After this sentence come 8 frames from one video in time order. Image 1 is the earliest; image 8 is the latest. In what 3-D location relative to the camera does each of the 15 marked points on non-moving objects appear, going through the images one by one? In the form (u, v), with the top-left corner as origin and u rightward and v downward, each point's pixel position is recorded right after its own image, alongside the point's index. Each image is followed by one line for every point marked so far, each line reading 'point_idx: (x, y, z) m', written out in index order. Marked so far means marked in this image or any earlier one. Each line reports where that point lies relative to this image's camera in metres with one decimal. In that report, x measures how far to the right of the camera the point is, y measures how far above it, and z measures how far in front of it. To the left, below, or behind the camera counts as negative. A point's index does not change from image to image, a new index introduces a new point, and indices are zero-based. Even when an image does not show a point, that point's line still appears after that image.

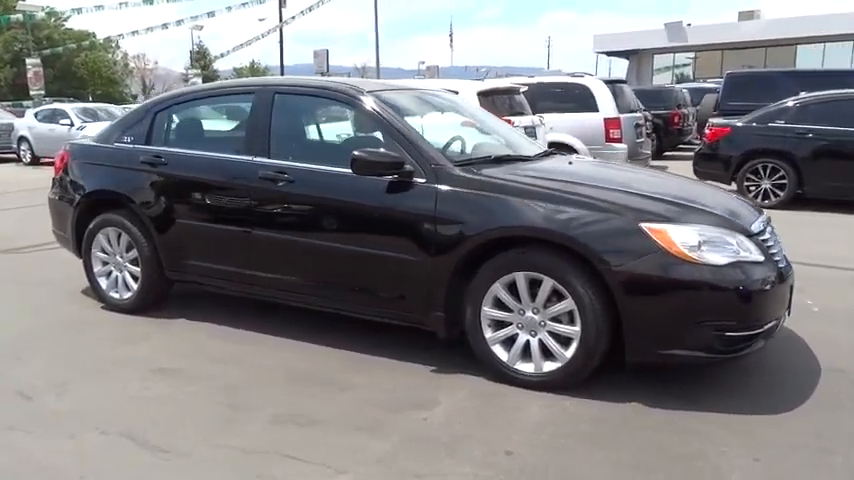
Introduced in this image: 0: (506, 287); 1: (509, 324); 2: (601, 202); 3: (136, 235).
0: (+0.5, -0.3, +4.1) m
1: (+0.5, -0.5, +4.2) m
2: (+1.1, +0.2, +3.9) m
3: (-2.5, 0.0, +5.6) m
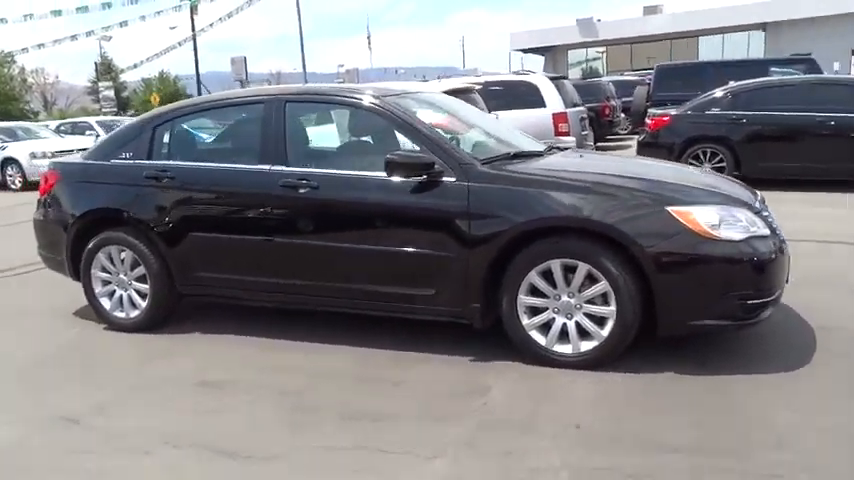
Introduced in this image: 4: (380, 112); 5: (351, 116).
0: (+0.8, -0.2, +4.4) m
1: (+0.8, -0.5, +4.4) m
2: (+1.3, +0.3, +4.2) m
3: (-2.4, -0.1, +5.5) m
4: (-0.4, +1.0, +4.9) m
5: (-0.6, +1.0, +5.0) m
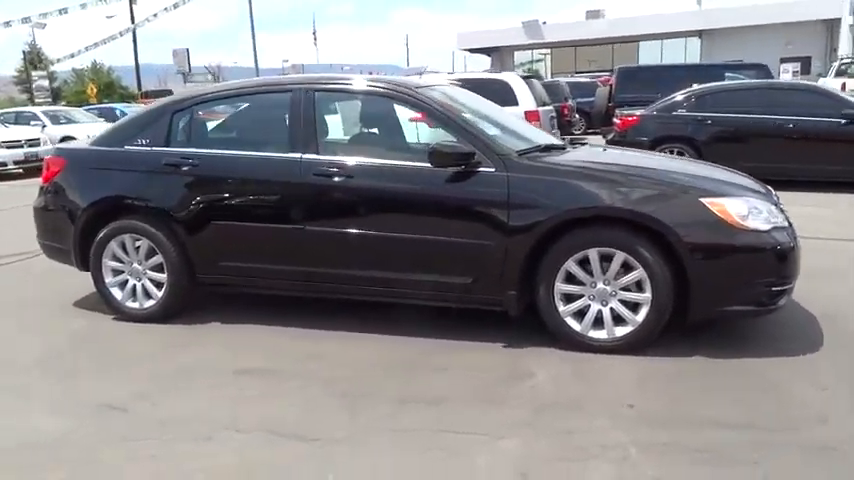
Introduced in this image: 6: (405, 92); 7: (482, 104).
0: (+1.1, -0.2, +4.6) m
1: (+1.1, -0.4, +4.6) m
2: (+1.6, +0.4, +4.5) m
3: (-2.2, 0.0, +5.4) m
4: (-0.1, +1.1, +5.0) m
5: (-0.3, +1.0, +5.0) m
6: (-0.2, +1.1, +5.0) m
7: (+0.5, +1.2, +5.6) m
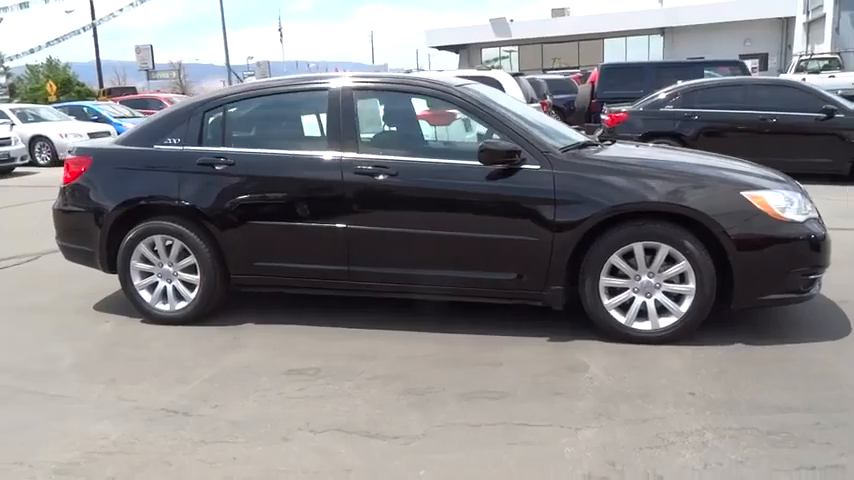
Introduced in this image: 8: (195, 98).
0: (+1.4, -0.1, +4.6) m
1: (+1.4, -0.4, +4.7) m
2: (+2.0, +0.4, +4.6) m
3: (-1.9, 0.0, +5.3) m
4: (+0.2, +1.1, +5.0) m
5: (0.0, +1.1, +5.1) m
6: (+0.1, +1.2, +5.1) m
7: (+0.7, +1.2, +5.6) m
8: (-2.0, +1.2, +5.6) m
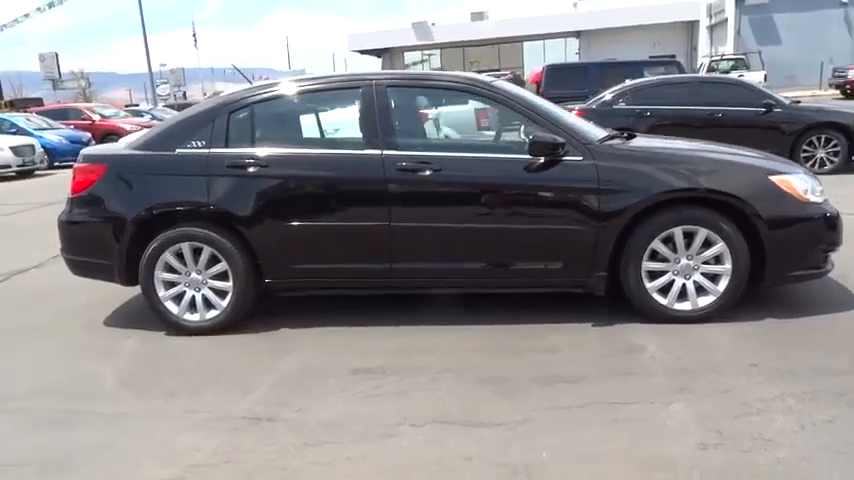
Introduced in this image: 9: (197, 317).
0: (+1.8, 0.0, +4.9) m
1: (+1.8, -0.3, +4.9) m
2: (+2.3, +0.6, +4.9) m
3: (-1.6, -0.1, +5.2) m
4: (+0.5, +1.1, +5.1) m
5: (+0.3, +1.1, +5.1) m
6: (+0.4, +1.2, +5.1) m
7: (+0.9, +1.3, +5.8) m
8: (-1.7, +1.2, +5.4) m
9: (-1.9, -0.6, +5.3) m
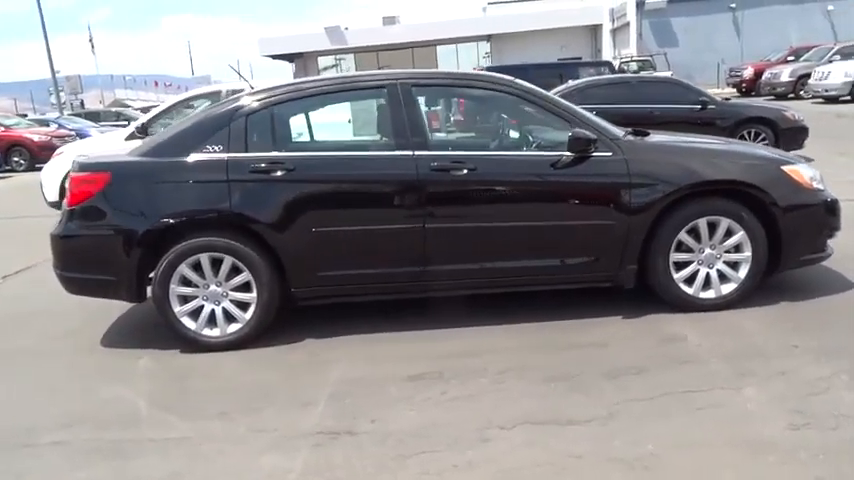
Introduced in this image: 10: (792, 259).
0: (+2.0, +0.1, +5.0) m
1: (+2.1, -0.2, +5.1) m
2: (+2.5, +0.7, +5.1) m
3: (-1.3, -0.1, +4.9) m
4: (+0.7, +1.1, +5.1) m
5: (+0.4, +1.1, +5.1) m
6: (+0.6, +1.2, +5.1) m
7: (+1.0, +1.3, +5.8) m
8: (-1.6, +1.1, +5.1) m
9: (-1.6, -0.7, +5.0) m
10: (+2.9, -0.1, +5.2) m
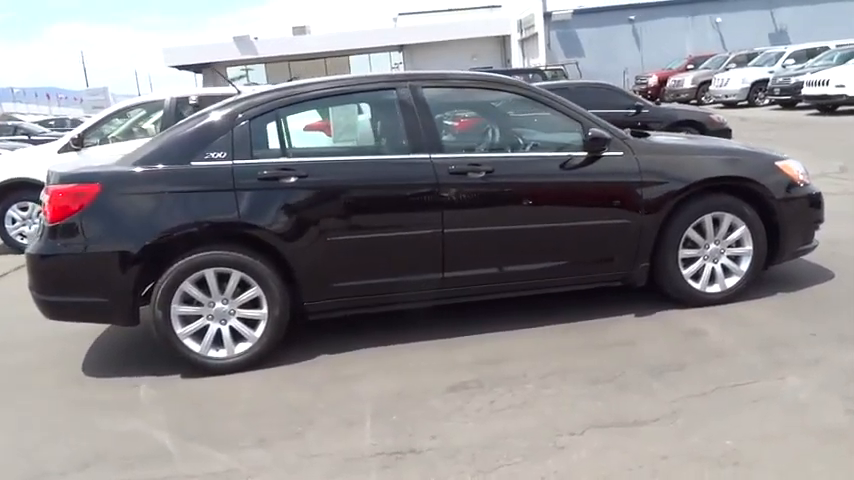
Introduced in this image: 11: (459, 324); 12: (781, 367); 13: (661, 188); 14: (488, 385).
0: (+2.1, +0.1, +5.2) m
1: (+2.2, -0.1, +5.2) m
2: (+2.6, +0.7, +5.3) m
3: (-1.2, -0.2, +4.6) m
4: (+0.7, +1.1, +5.0) m
5: (+0.5, +1.1, +5.0) m
6: (+0.6, +1.2, +5.1) m
7: (+1.0, +1.3, +5.8) m
8: (-1.5, +1.0, +4.8) m
9: (-1.4, -0.8, +4.6) m
10: (+3.0, -0.1, +5.4) m
11: (+0.3, -0.7, +5.1) m
12: (+2.2, -0.8, +4.0) m
13: (+1.8, +0.4, +5.0) m
14: (+0.4, -0.9, +4.1) m
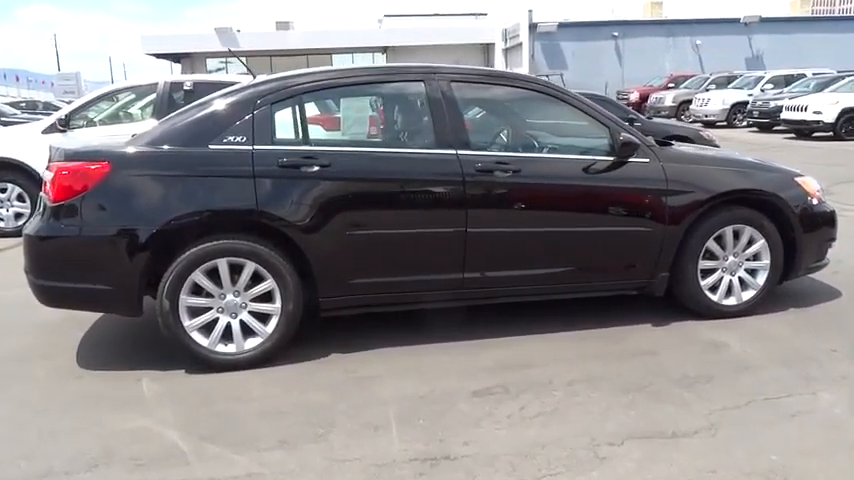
0: (+2.3, 0.0, +5.1) m
1: (+2.3, -0.2, +5.2) m
2: (+2.8, +0.6, +5.3) m
3: (-1.0, -0.1, +4.4) m
4: (+0.9, +1.1, +4.9) m
5: (+0.7, +1.1, +4.9) m
6: (+0.8, +1.2, +5.0) m
7: (+1.2, +1.2, +5.7) m
8: (-1.3, +1.1, +4.5) m
9: (-1.3, -0.7, +4.4) m
10: (+3.1, -0.2, +5.4) m
11: (+0.4, -0.7, +5.0) m
12: (+2.3, -0.9, +4.0) m
13: (+1.9, +0.3, +4.9) m
14: (+0.5, -0.9, +3.9) m
